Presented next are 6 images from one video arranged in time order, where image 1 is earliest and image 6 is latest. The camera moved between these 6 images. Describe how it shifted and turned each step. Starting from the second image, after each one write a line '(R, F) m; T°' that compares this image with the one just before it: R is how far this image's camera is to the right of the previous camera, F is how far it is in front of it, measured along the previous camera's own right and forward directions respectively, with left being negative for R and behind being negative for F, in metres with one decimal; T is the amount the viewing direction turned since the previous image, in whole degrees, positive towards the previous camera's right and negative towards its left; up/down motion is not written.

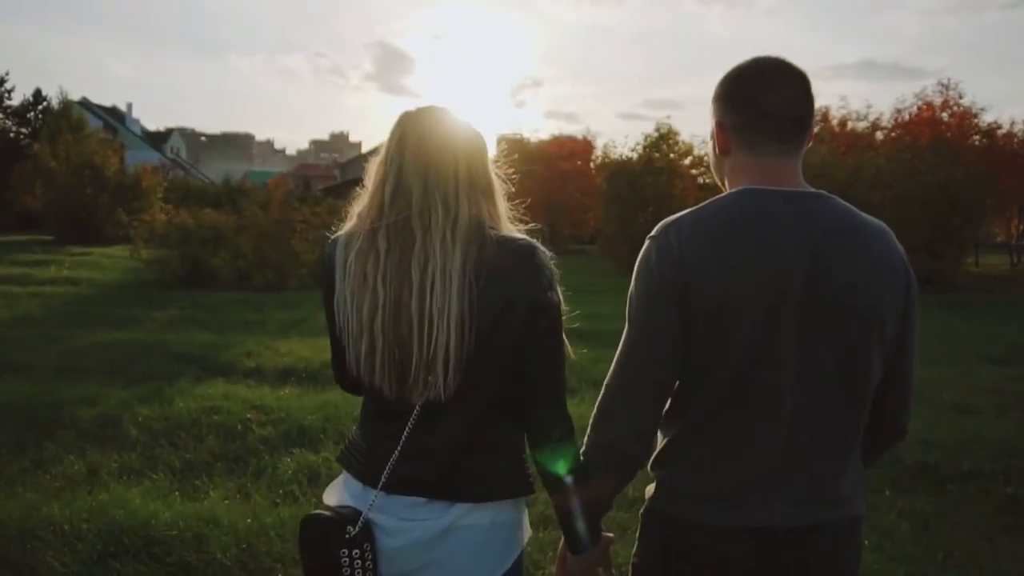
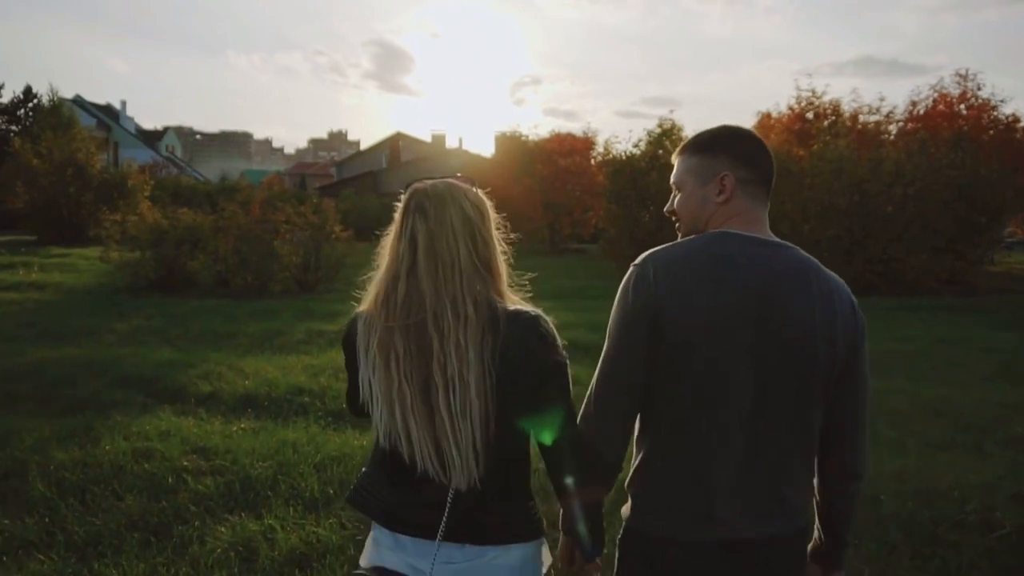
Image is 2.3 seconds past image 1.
(0.0, +1.6) m; 0°
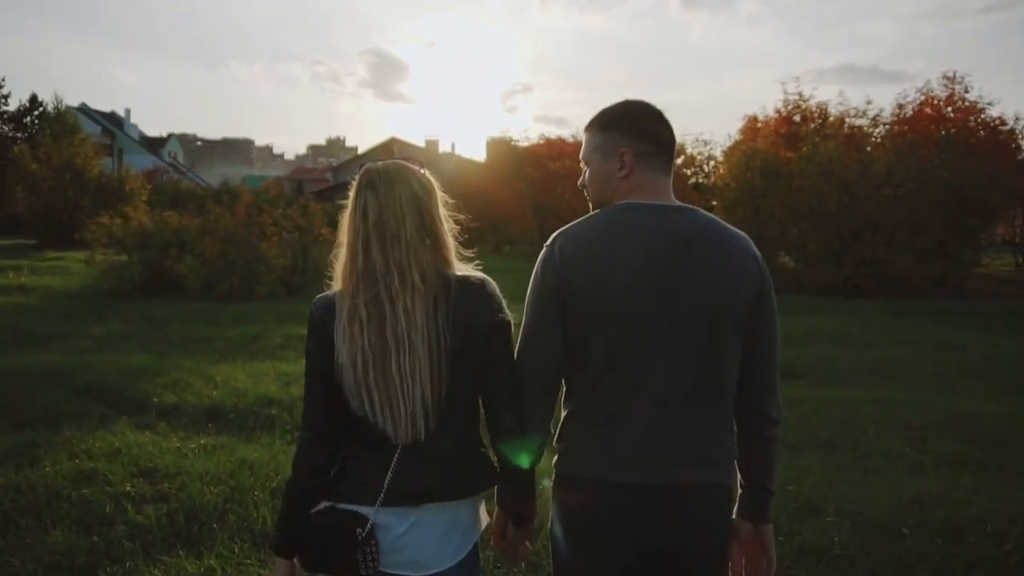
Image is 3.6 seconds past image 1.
(+0.2, +0.7) m; 0°
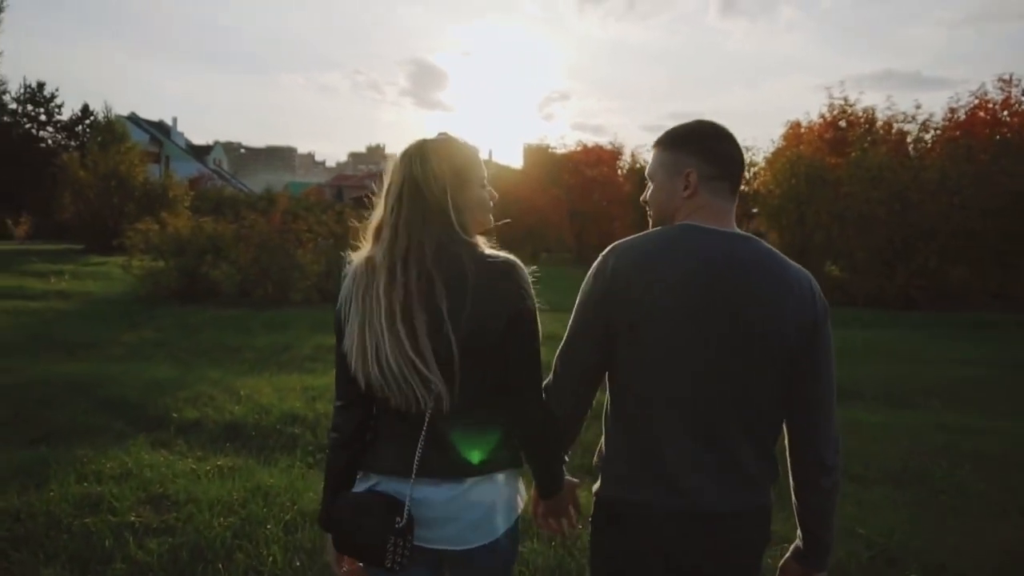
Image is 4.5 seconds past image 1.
(0.0, +0.6) m; -3°
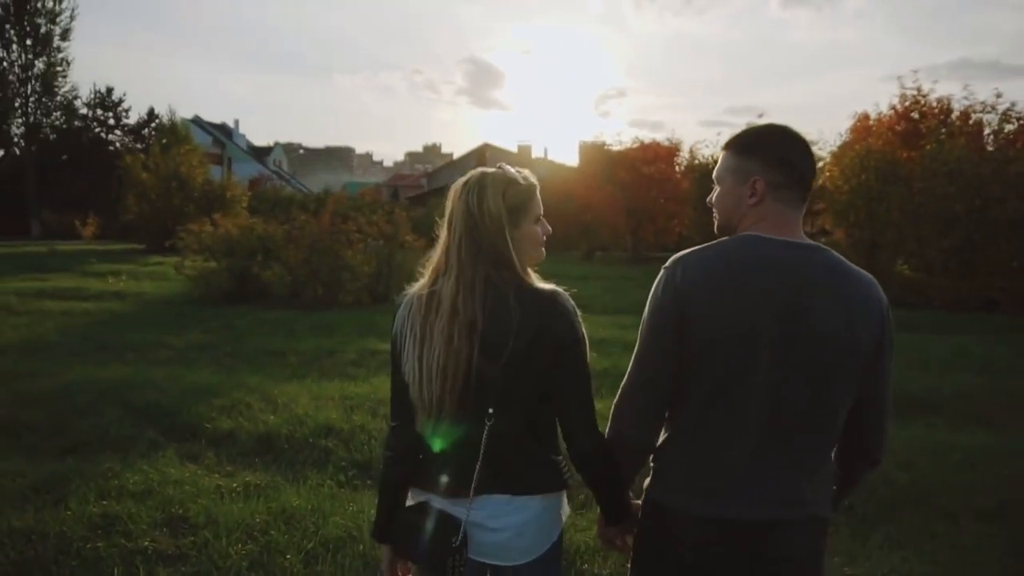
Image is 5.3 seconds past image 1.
(+0.1, +0.6) m; -4°
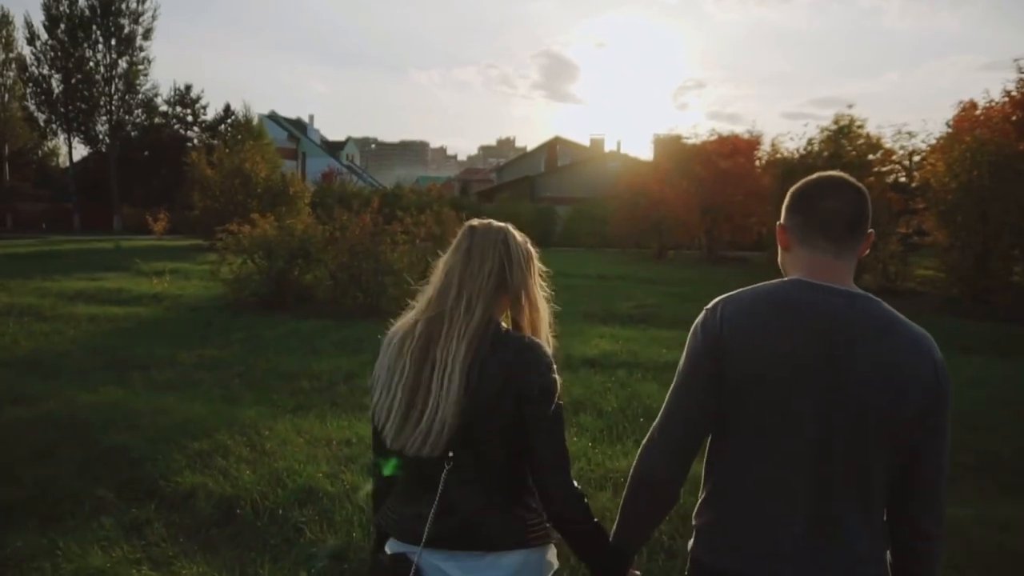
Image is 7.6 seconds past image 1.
(+0.4, +1.9) m; -5°
